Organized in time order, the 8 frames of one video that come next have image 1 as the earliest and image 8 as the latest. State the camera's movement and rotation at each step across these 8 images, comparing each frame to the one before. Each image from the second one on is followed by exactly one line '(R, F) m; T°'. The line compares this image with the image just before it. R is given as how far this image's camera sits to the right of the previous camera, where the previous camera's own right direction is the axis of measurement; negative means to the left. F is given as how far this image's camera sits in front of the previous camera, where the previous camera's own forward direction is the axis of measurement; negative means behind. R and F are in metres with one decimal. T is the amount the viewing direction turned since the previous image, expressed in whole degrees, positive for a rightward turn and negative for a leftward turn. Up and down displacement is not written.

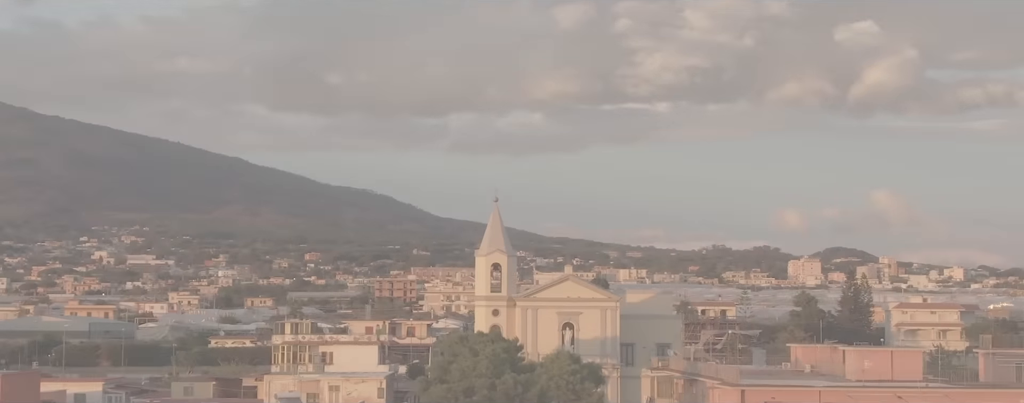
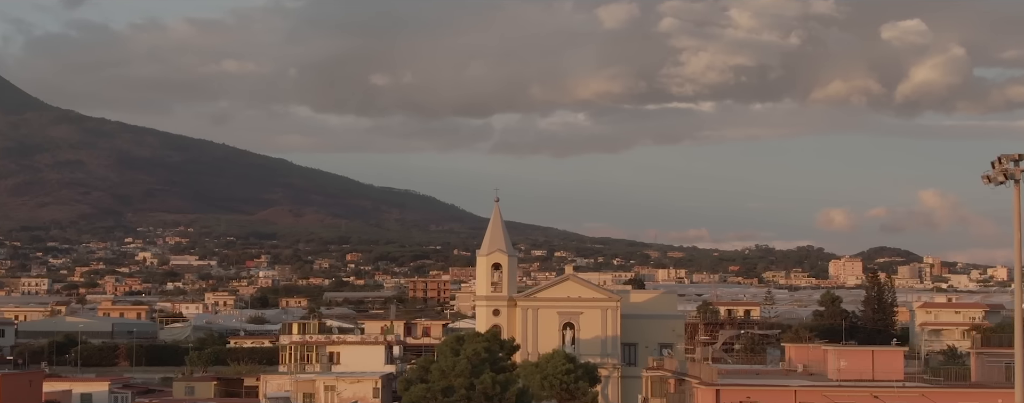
(+1.1, 0.0) m; -2°
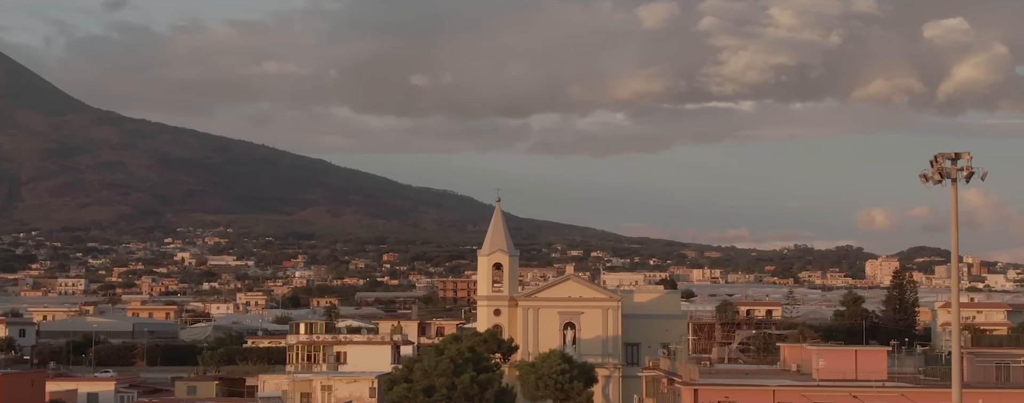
(+1.0, 0.0) m; -1°
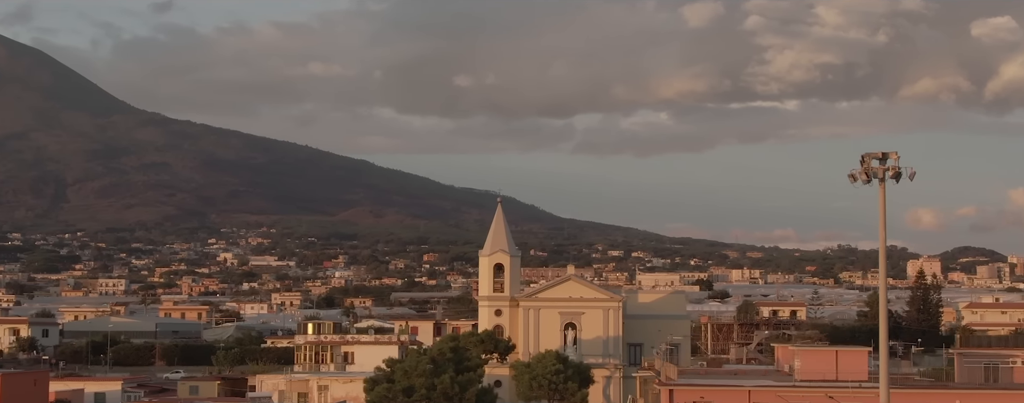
(+1.1, 0.0) m; -2°
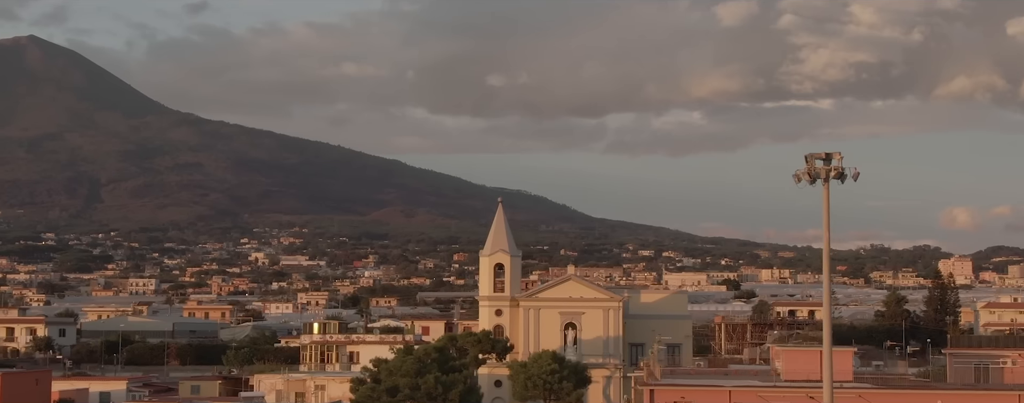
(+0.8, 0.0) m; -1°
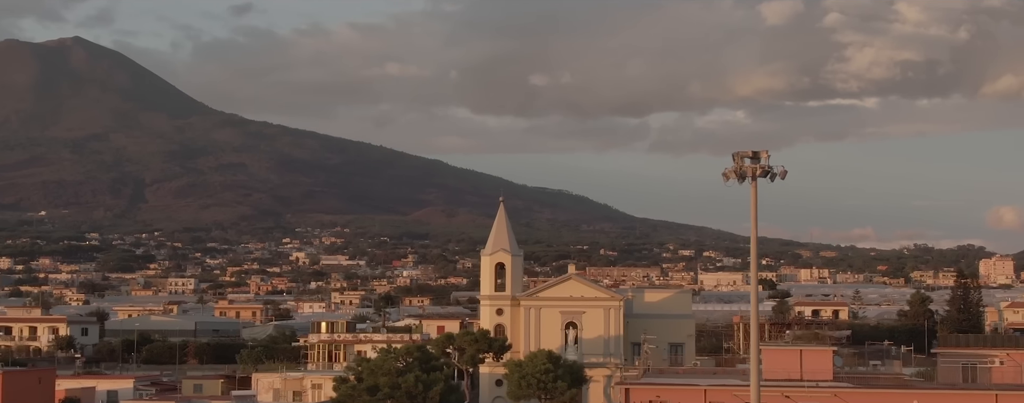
(+1.1, 0.0) m; -2°
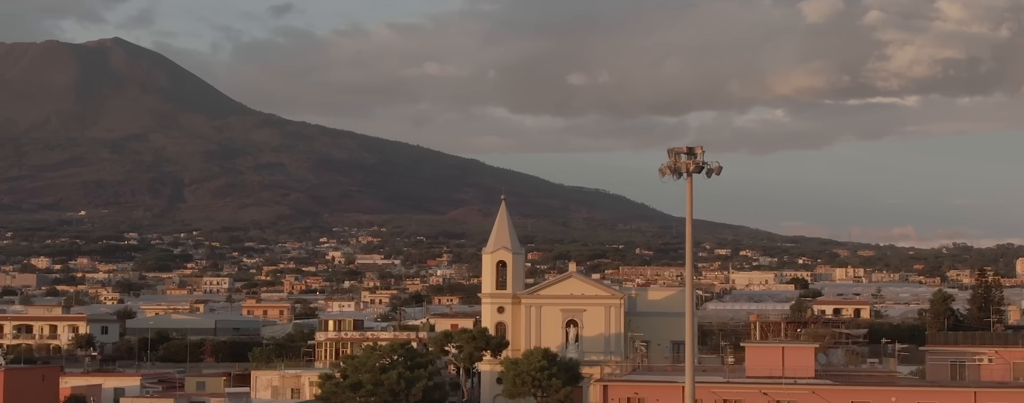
(+0.9, -0.1) m; -1°
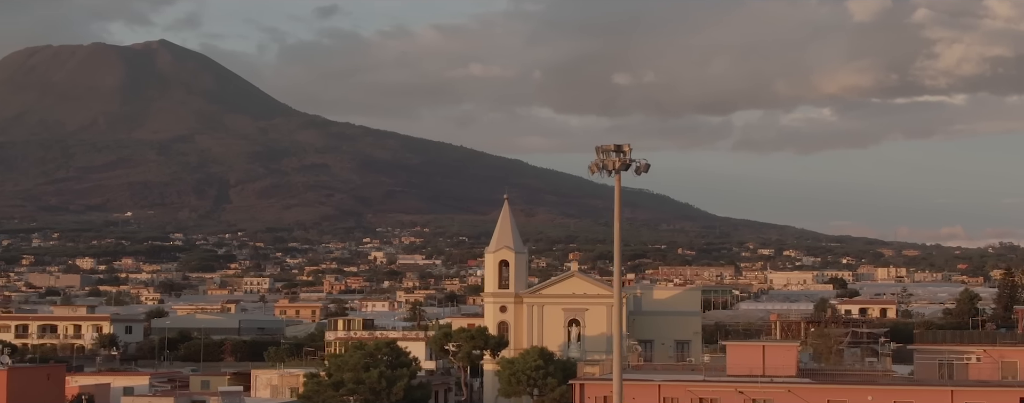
(+1.1, 0.0) m; -2°
